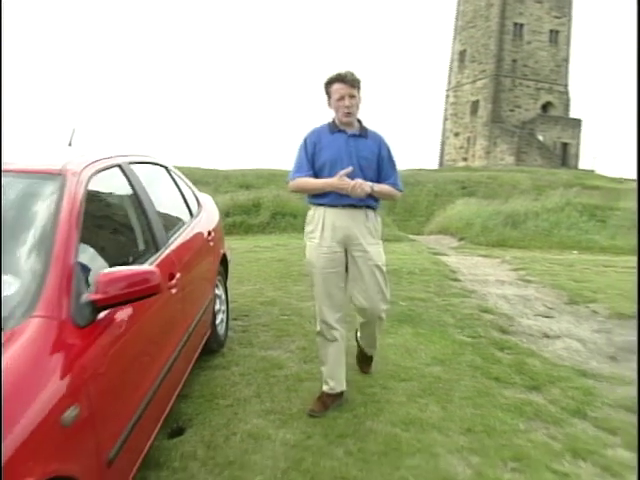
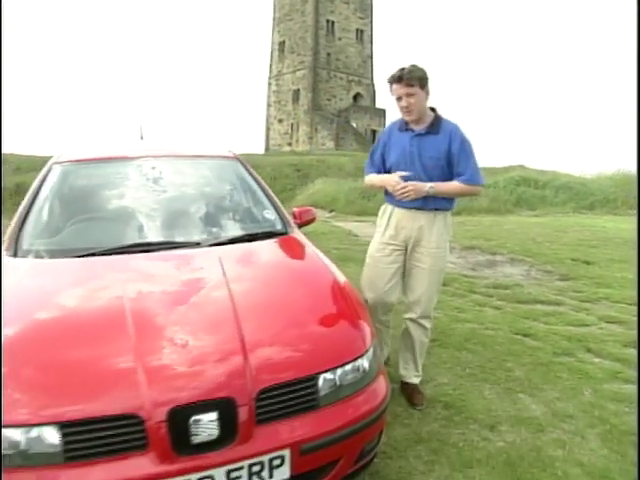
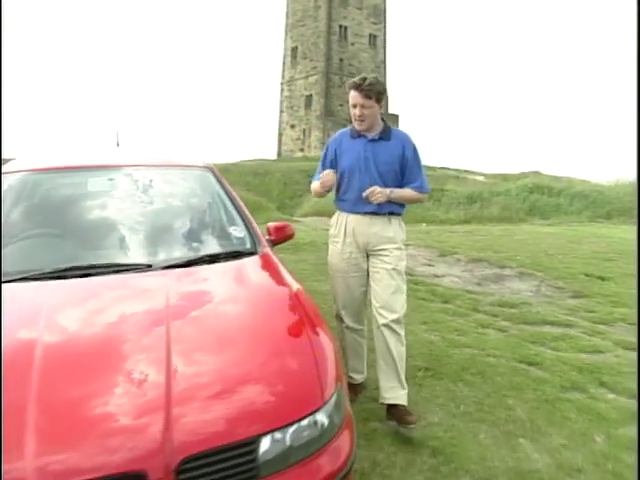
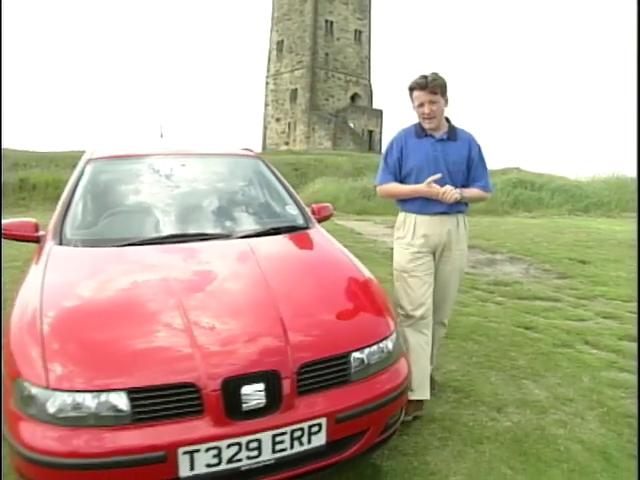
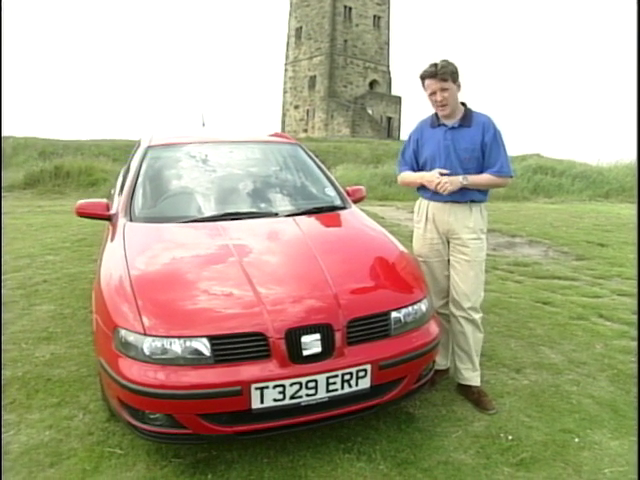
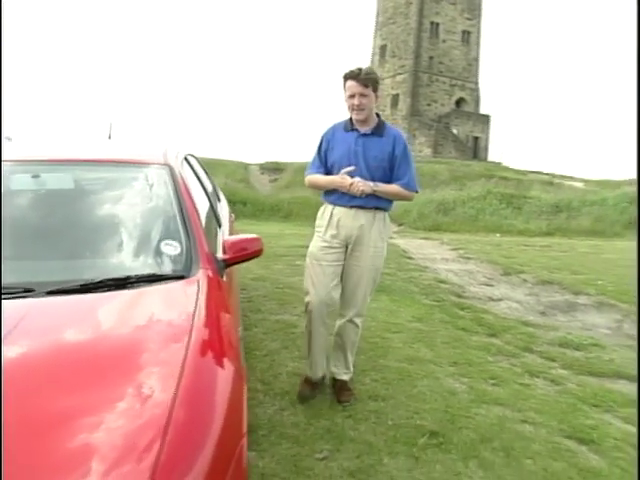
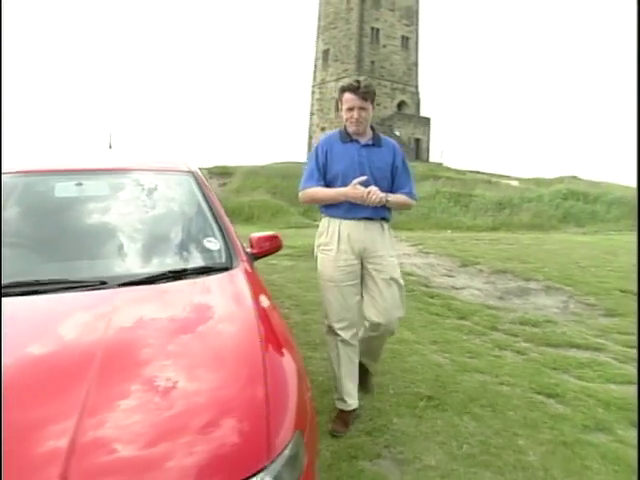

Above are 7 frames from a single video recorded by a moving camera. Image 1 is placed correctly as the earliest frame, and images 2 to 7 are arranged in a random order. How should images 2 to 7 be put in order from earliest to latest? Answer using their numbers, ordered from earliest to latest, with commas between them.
6, 7, 3, 2, 4, 5
